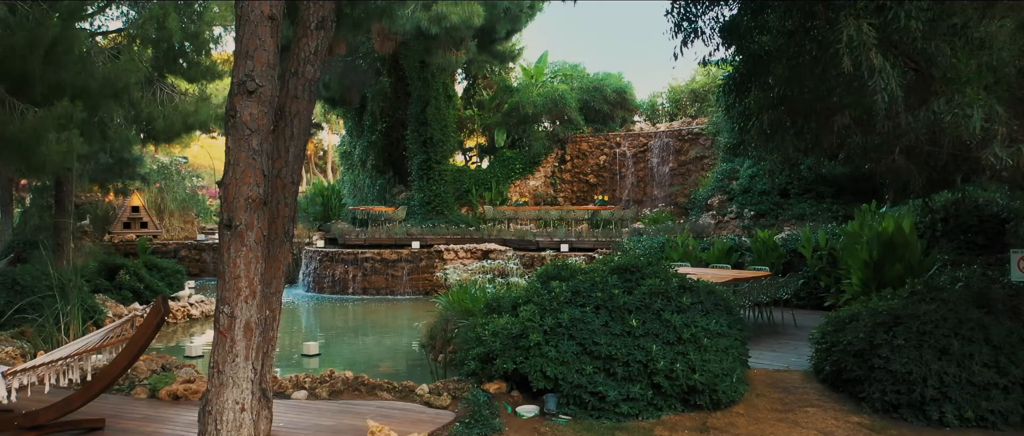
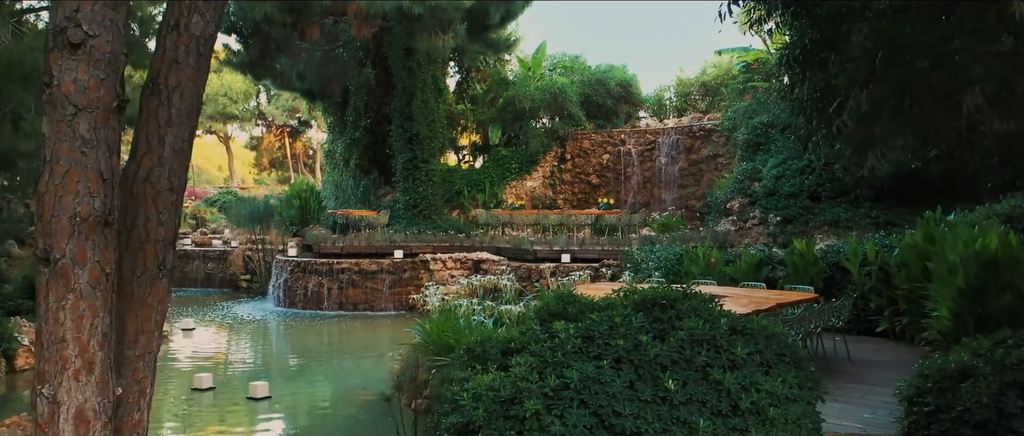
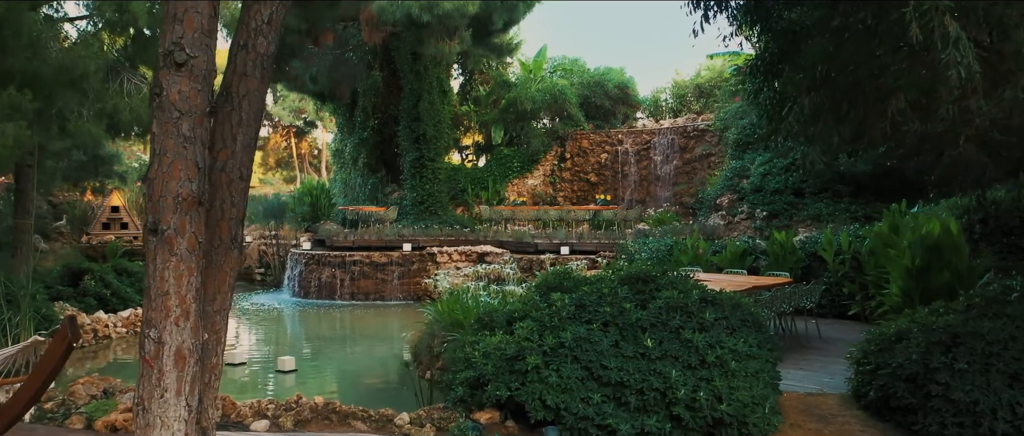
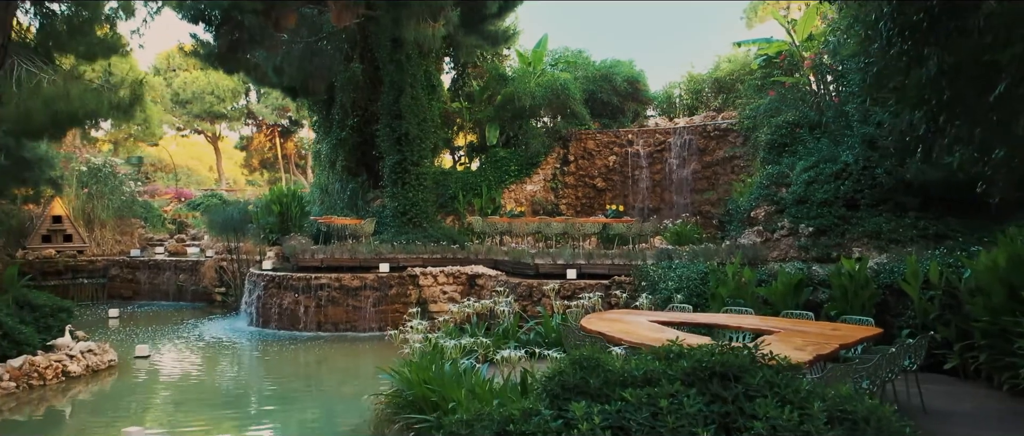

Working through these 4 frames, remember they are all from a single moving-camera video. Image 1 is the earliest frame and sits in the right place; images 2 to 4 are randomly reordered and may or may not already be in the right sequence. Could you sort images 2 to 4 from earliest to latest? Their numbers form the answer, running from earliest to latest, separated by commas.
3, 2, 4
